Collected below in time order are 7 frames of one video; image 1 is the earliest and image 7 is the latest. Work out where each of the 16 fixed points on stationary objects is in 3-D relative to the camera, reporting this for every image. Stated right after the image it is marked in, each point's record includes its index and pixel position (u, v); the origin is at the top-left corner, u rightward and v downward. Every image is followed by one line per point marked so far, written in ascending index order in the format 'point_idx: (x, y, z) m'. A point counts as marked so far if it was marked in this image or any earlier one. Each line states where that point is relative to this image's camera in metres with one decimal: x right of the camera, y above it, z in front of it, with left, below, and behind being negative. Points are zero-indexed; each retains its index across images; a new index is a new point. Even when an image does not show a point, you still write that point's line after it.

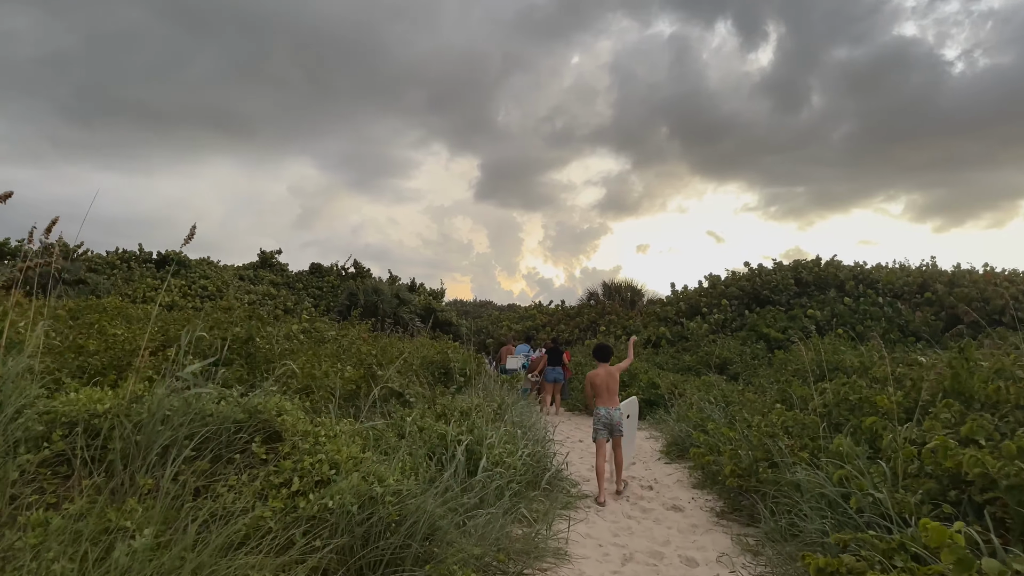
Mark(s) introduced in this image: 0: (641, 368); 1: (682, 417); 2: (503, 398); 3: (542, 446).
0: (+2.1, -1.3, +11.9) m
1: (+1.8, -1.4, +7.9) m
2: (-0.1, -1.2, +7.8) m
3: (+0.2, -1.3, +6.0) m
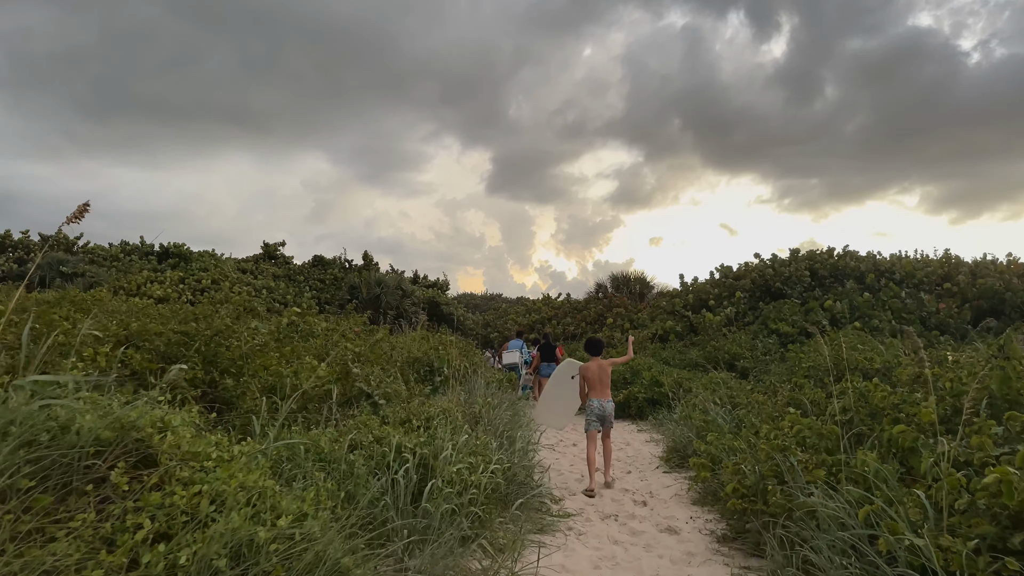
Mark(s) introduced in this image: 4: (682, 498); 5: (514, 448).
0: (+2.0, -1.2, +11.2) m
1: (+1.7, -1.3, +7.2) m
2: (-0.2, -1.1, +7.1) m
3: (+0.1, -1.2, +5.3) m
4: (+1.2, -1.5, +5.1) m
5: (0.0, -1.2, +5.3) m
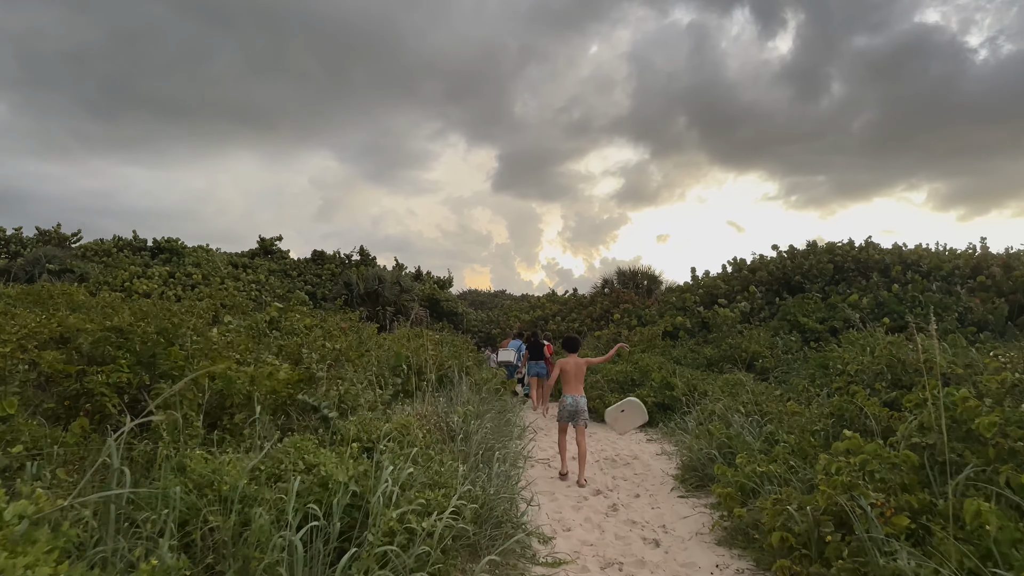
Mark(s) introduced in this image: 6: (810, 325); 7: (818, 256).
0: (+2.0, -1.0, +10.1) m
1: (+1.6, -1.2, +6.1) m
2: (-0.3, -1.0, +6.1) m
3: (0.0, -1.1, +4.3) m
4: (+1.1, -1.4, +4.1) m
5: (-0.1, -1.1, +4.3) m
6: (+5.0, -0.6, +12.2) m
7: (+6.4, +0.7, +15.4) m
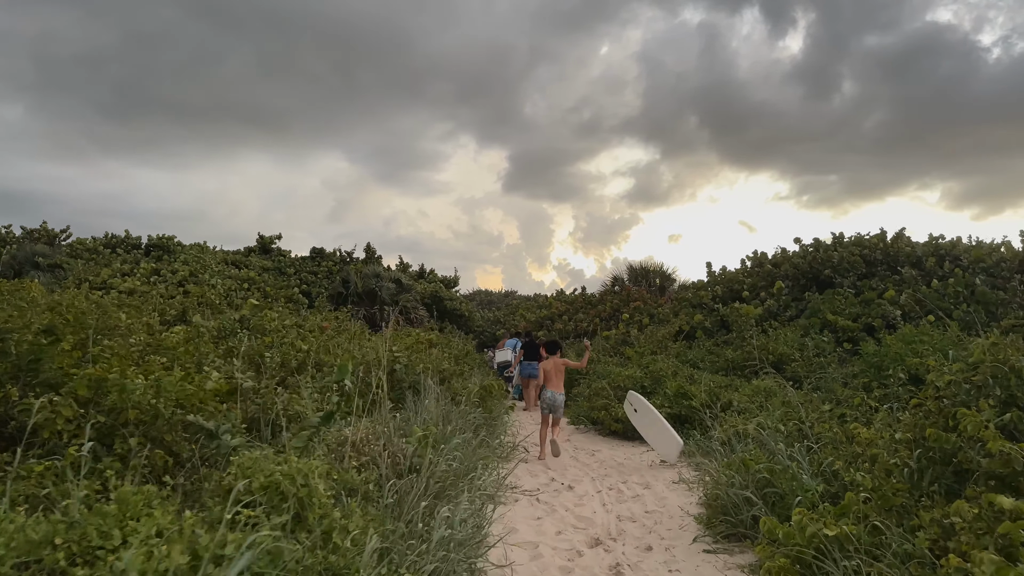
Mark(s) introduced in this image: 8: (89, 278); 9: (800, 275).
0: (+1.9, -1.0, +8.8) m
1: (+1.4, -1.1, +4.8) m
2: (-0.5, -0.9, +4.9) m
3: (-0.2, -1.0, +3.0) m
4: (+0.9, -1.3, +2.8) m
5: (-0.3, -1.0, +3.0) m
6: (+4.9, -0.5, +10.9) m
7: (+6.4, +0.7, +14.0) m
8: (-10.5, +0.2, +18.3) m
9: (+5.6, +0.3, +14.2) m
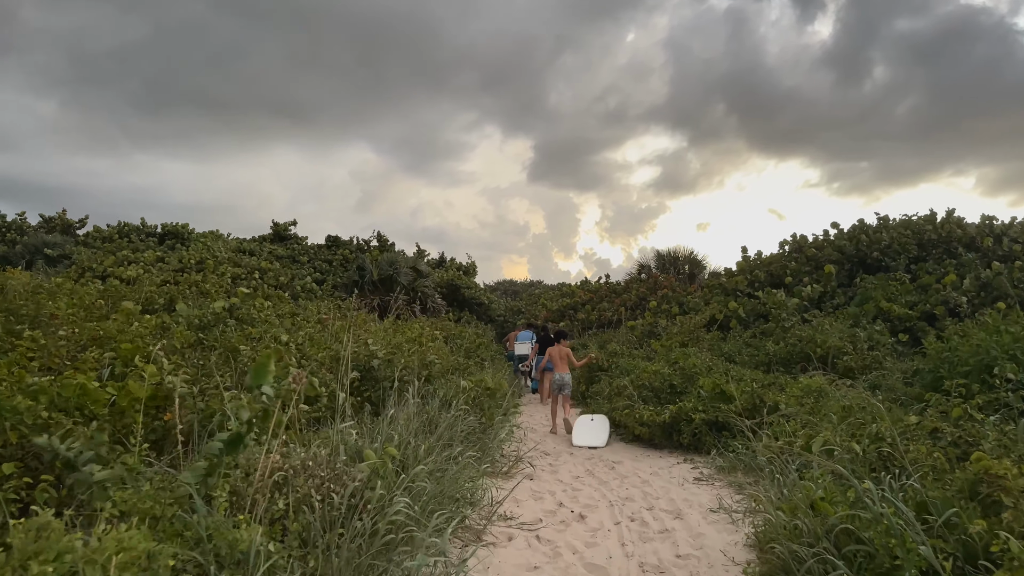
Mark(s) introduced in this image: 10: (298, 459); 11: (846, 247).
0: (+2.0, -0.8, +7.7) m
1: (+1.4, -1.0, +3.7) m
2: (-0.5, -0.8, +3.8) m
3: (-0.3, -1.0, +2.0) m
4: (+0.8, -1.2, +1.7) m
5: (-0.4, -0.9, +1.9) m
6: (+5.1, -0.3, +9.7) m
7: (+6.7, +1.0, +12.7) m
8: (-10.1, +0.5, +17.6) m
9: (+5.8, +0.5, +12.9) m
10: (-0.9, -0.7, +3.0) m
11: (+5.9, +0.7, +13.0) m
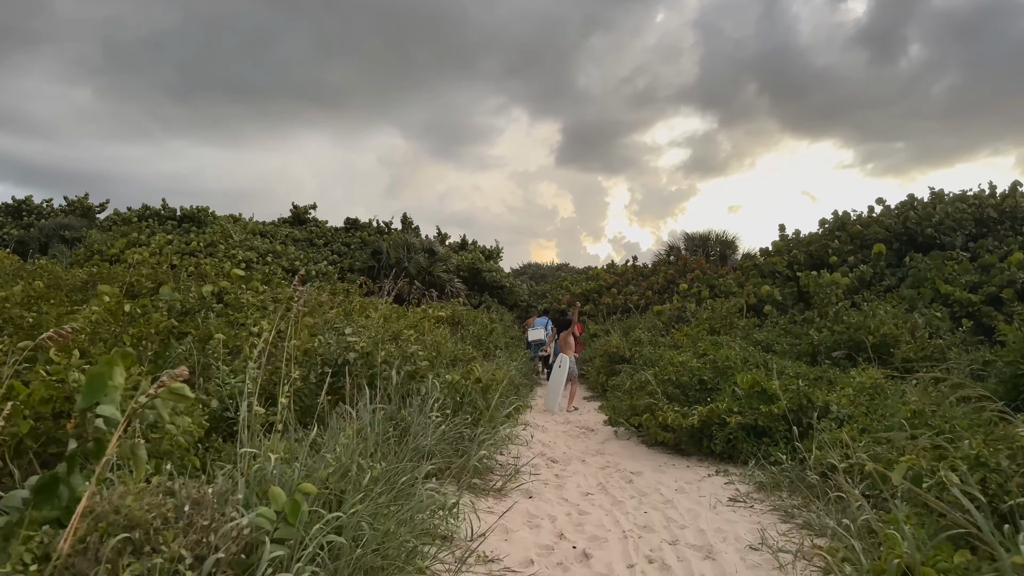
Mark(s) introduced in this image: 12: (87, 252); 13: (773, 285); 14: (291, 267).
0: (+2.1, -0.6, +6.7) m
1: (+1.3, -0.9, +2.8) m
2: (-0.6, -0.7, +2.9) m
3: (-0.5, -0.9, +1.1) m
4: (+0.6, -1.2, +0.8) m
5: (-0.5, -0.8, +1.1) m
6: (+5.2, -0.1, +8.5) m
7: (+6.9, +1.3, +11.5) m
8: (-9.6, +0.9, +17.0) m
9: (+6.1, +0.8, +11.8) m
10: (-1.0, -0.6, +2.1) m
11: (+6.1, +1.0, +11.8) m
12: (-10.0, +0.8, +17.2) m
13: (+4.2, +0.1, +12.0) m
14: (-5.4, +0.5, +17.8) m
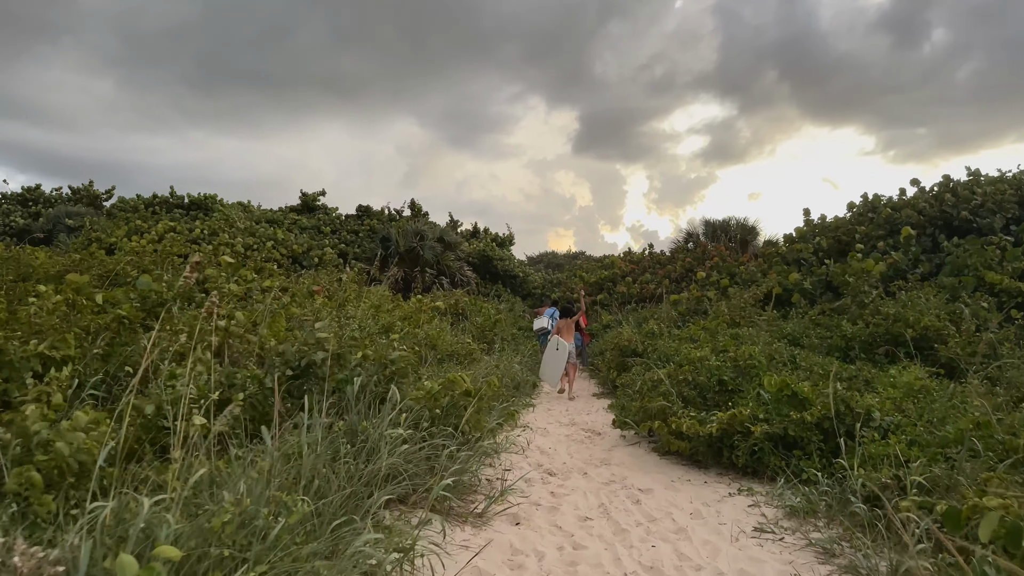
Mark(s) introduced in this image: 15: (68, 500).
0: (+2.0, -0.5, +6.0) m
1: (+1.2, -0.8, +2.1) m
2: (-0.7, -0.7, +2.3) m
3: (-0.6, -0.9, +0.4) m
4: (+0.5, -1.2, +0.1) m
5: (-0.7, -0.8, +0.4) m
6: (+5.2, 0.0, +7.7) m
7: (+7.0, +1.5, +10.6) m
8: (-9.4, +1.1, +16.6) m
9: (+6.2, +1.0, +10.9) m
10: (-1.1, -0.6, +1.4) m
11: (+6.2, +1.2, +11.0) m
12: (-9.8, +1.1, +16.7) m
13: (+4.3, +0.2, +11.2) m
14: (-5.2, +0.8, +17.2) m
15: (-1.4, -0.6, +2.2) m
